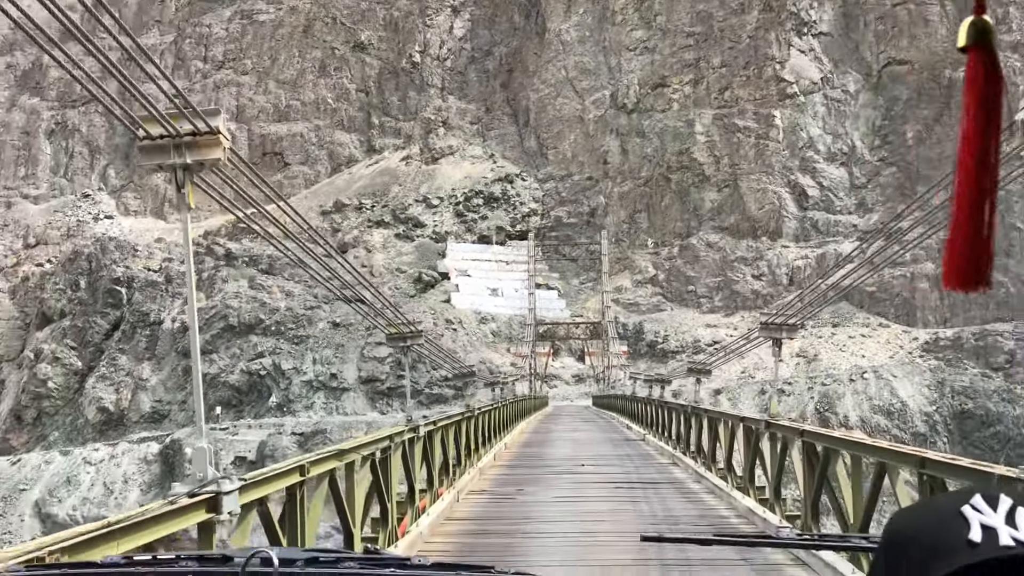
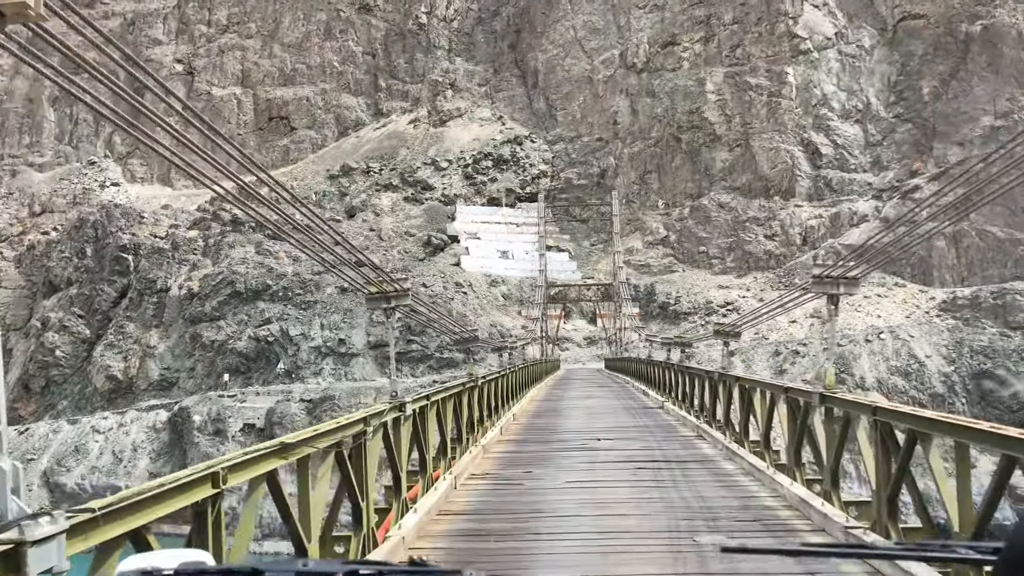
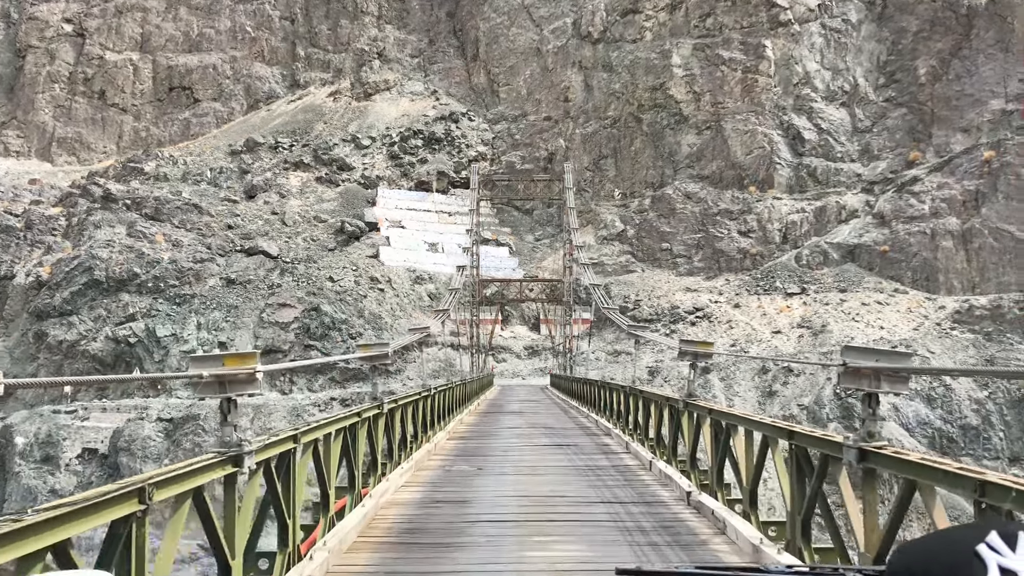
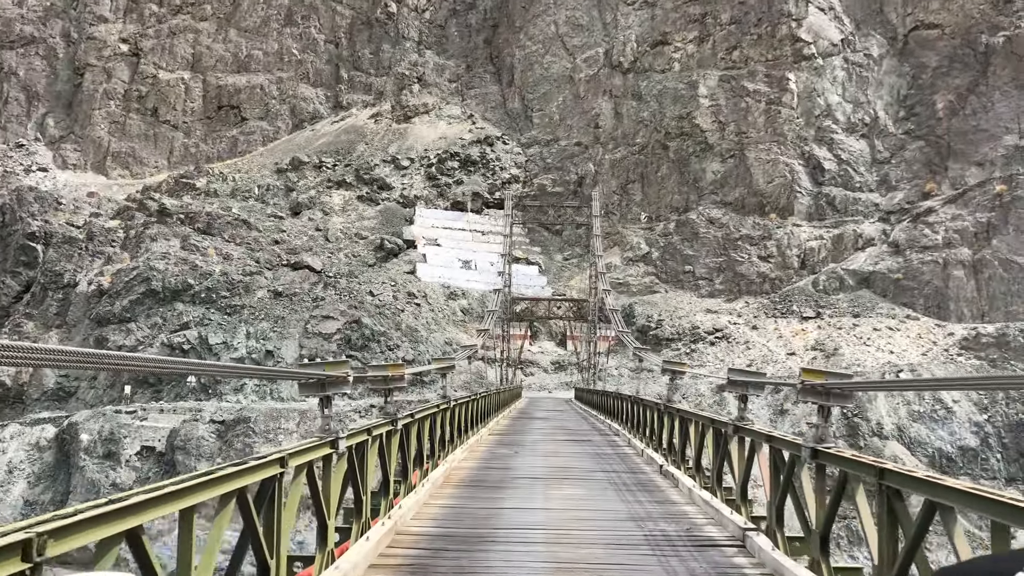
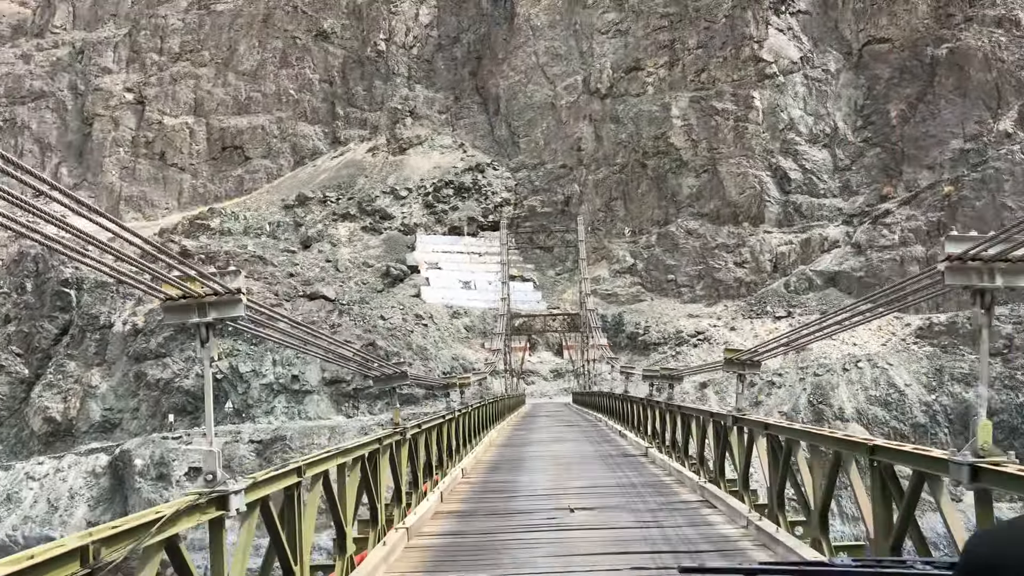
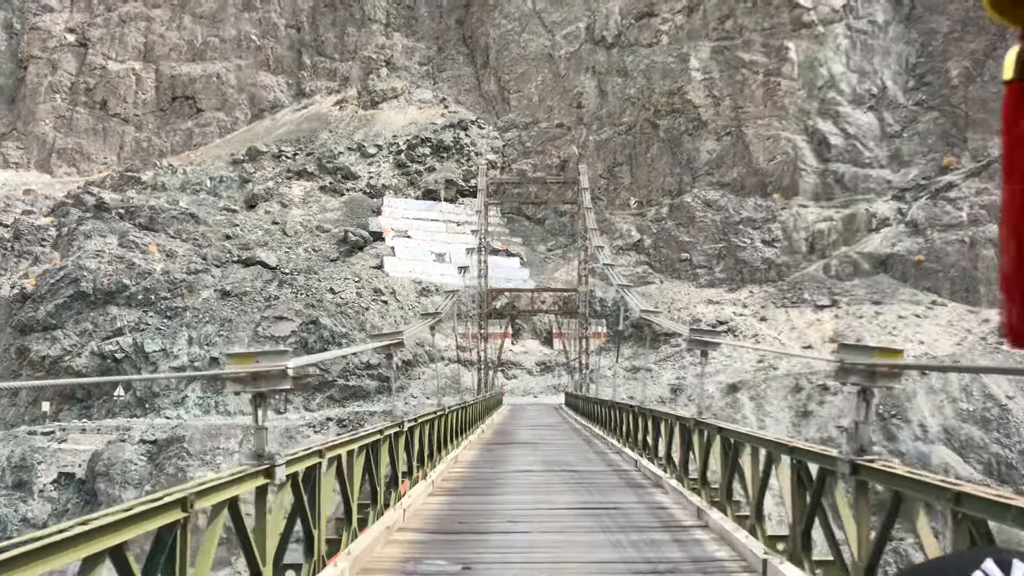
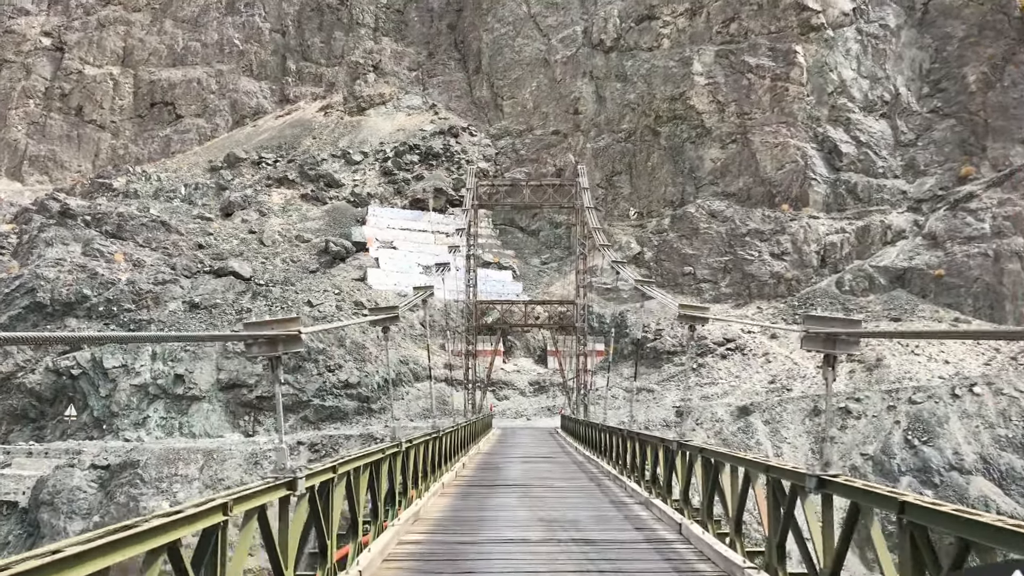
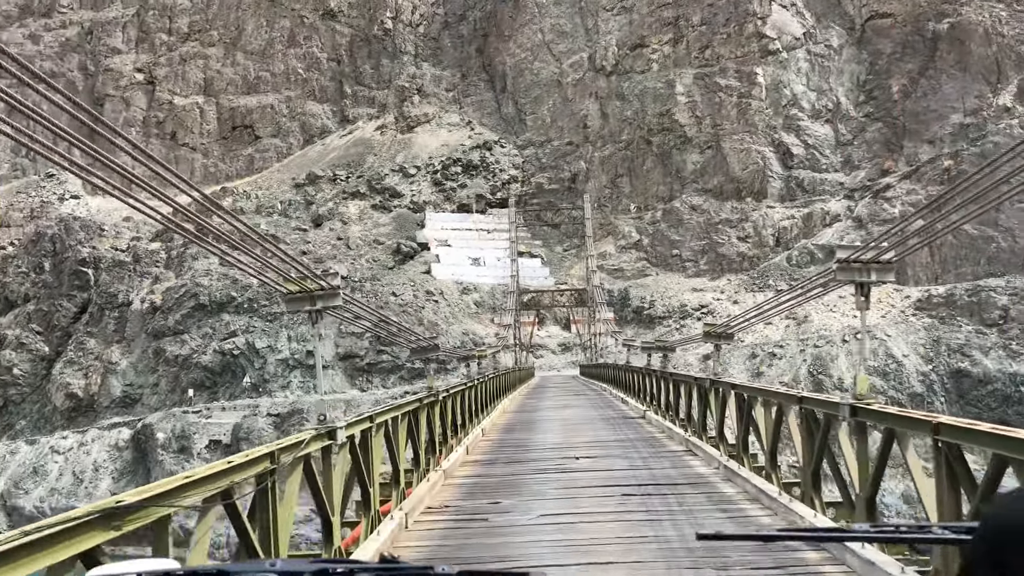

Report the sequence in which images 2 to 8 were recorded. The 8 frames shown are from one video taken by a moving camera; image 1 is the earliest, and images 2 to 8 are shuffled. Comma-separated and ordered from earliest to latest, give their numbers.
2, 8, 5, 4, 3, 6, 7
